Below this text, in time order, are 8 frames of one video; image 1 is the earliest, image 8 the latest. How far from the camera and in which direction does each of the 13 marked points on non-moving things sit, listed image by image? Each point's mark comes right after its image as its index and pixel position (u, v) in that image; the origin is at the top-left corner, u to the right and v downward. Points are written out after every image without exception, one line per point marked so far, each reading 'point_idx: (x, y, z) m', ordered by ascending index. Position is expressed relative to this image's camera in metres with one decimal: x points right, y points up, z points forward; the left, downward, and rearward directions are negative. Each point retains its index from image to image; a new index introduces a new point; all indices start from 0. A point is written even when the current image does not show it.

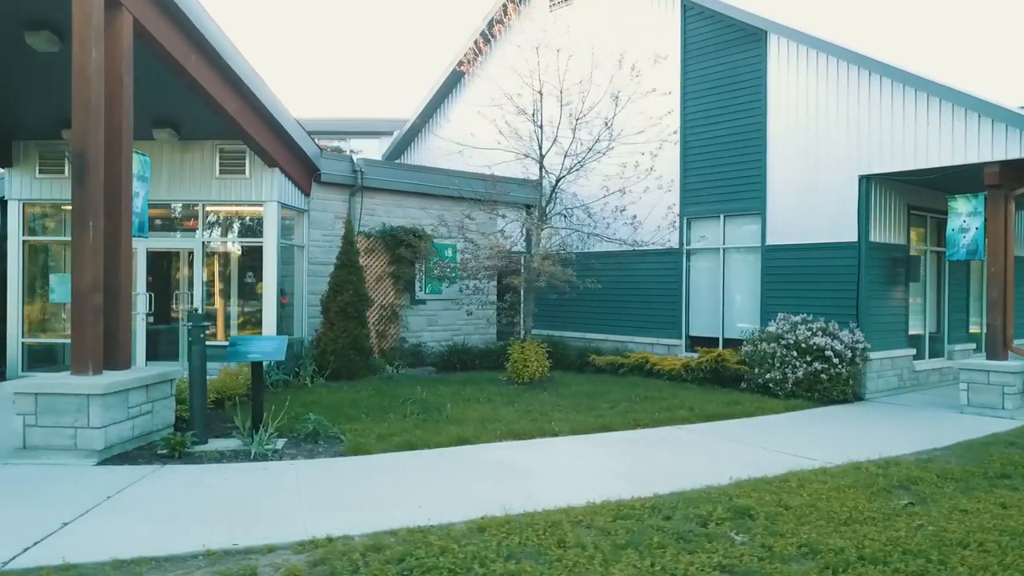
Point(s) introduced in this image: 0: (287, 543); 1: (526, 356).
0: (-0.9, -1.1, +4.4) m
1: (+0.1, -0.7, +10.5) m
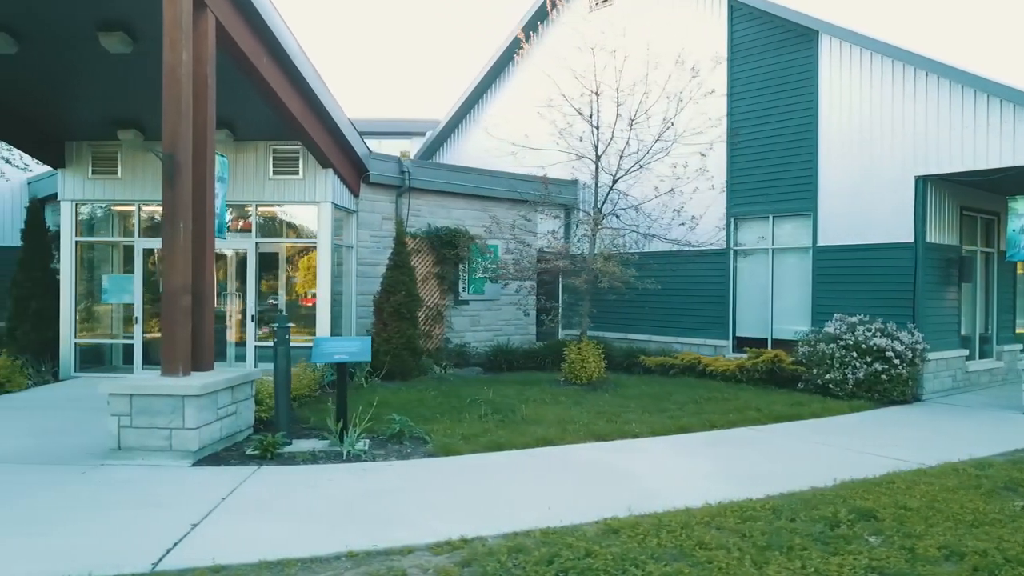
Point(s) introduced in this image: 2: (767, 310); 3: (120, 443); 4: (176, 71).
0: (-0.4, -1.1, +4.4) m
1: (+0.7, -0.7, +10.5) m
2: (+3.1, -0.3, +12.8) m
3: (-2.4, -0.9, +6.5) m
4: (-2.1, +1.4, +6.8) m
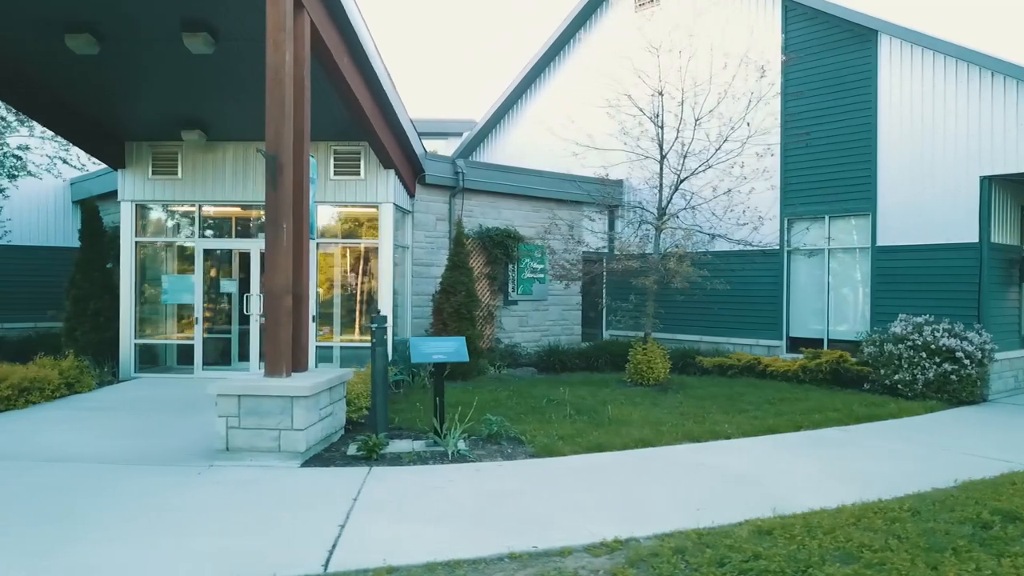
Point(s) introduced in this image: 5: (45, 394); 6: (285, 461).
0: (+0.3, -1.1, +4.4) m
1: (+1.4, -0.7, +10.5) m
2: (+3.8, -0.3, +12.8) m
3: (-1.7, -1.0, +6.5) m
4: (-1.5, +1.4, +6.8) m
5: (-4.2, -0.9, +9.5) m
6: (-1.4, -1.0, +6.4) m
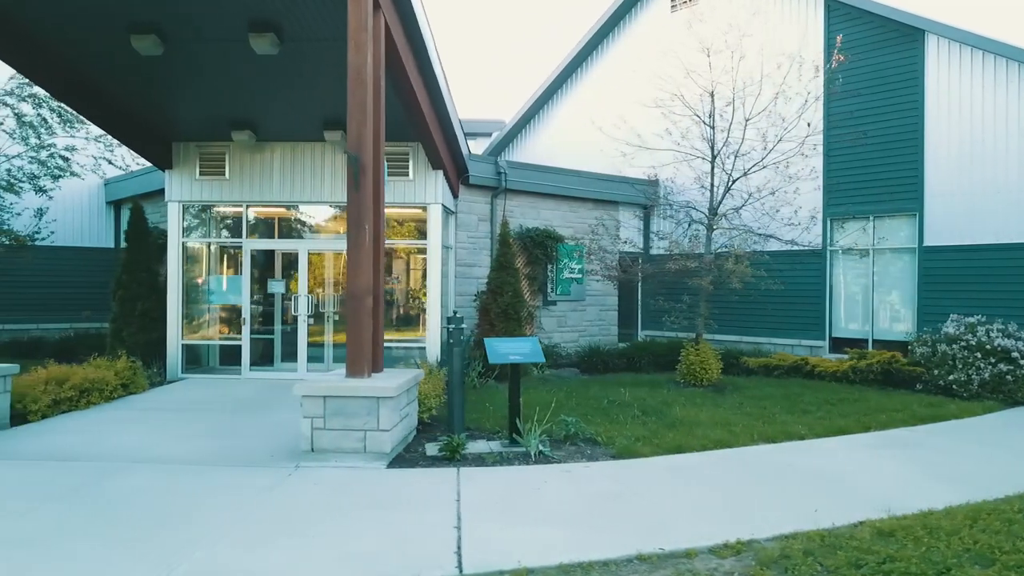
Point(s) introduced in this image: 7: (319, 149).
0: (+0.8, -1.1, +4.4) m
1: (+1.9, -0.7, +10.5) m
2: (+4.3, -0.3, +12.8) m
3: (-1.2, -1.0, +6.5) m
4: (-1.0, +1.4, +6.7) m
5: (-3.6, -0.9, +9.5) m
6: (-0.8, -1.0, +6.4) m
7: (-2.1, +1.5, +11.9) m
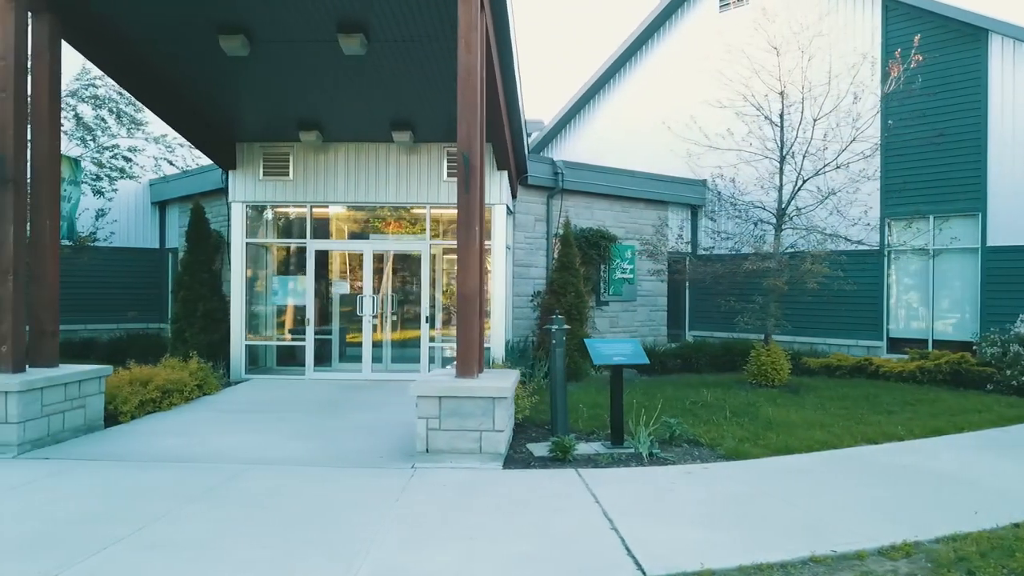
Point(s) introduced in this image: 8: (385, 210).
0: (+1.5, -1.1, +4.4) m
1: (+2.6, -0.7, +10.5) m
2: (+5.0, -0.3, +12.8) m
3: (-0.5, -1.0, +6.5) m
4: (-0.3, +1.4, +6.7) m
5: (-2.9, -1.0, +9.5) m
6: (-0.1, -1.0, +6.4) m
7: (-1.4, +1.5, +11.8) m
8: (-1.4, +0.9, +12.0) m
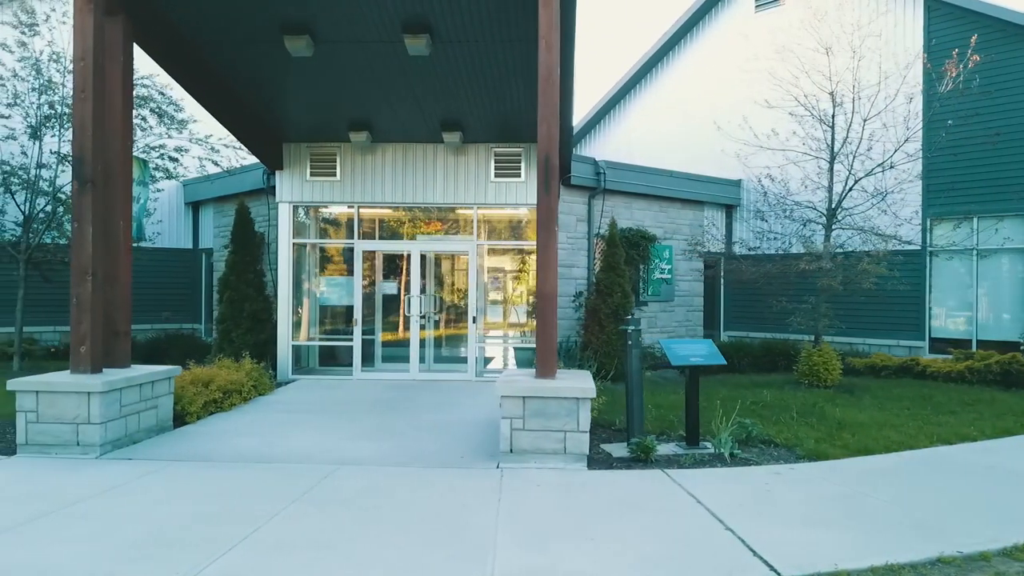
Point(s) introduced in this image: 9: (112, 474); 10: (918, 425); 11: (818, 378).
0: (+2.0, -1.1, +4.4) m
1: (+3.1, -0.7, +10.5) m
2: (+5.5, -0.3, +12.8) m
3: (0.0, -1.0, +6.5) m
4: (+0.3, +1.4, +6.7) m
5: (-2.4, -1.0, +9.5) m
6: (+0.4, -1.1, +6.4) m
7: (-0.9, +1.5, +11.9) m
8: (-0.9, +0.9, +12.0) m
9: (-2.2, -1.0, +5.9) m
10: (+3.0, -1.0, +7.9) m
11: (+3.0, -0.9, +10.6) m
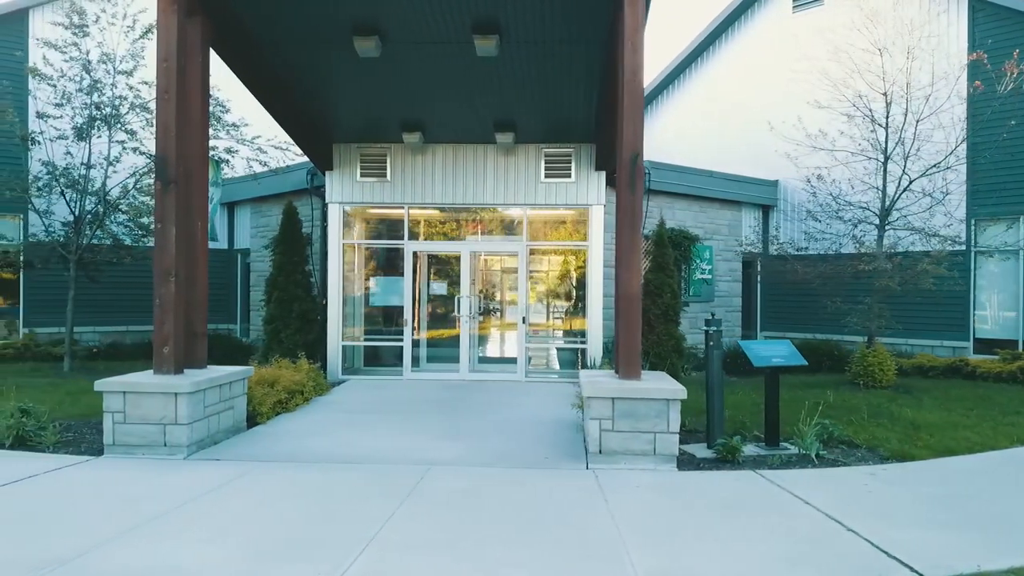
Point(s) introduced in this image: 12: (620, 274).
0: (+2.5, -1.1, +4.4) m
1: (+3.7, -0.7, +10.5) m
2: (+6.1, -0.3, +12.8) m
3: (+0.5, -1.0, +6.5) m
4: (+0.8, +1.4, +6.7) m
5: (-1.9, -1.0, +9.5) m
6: (+0.9, -1.1, +6.4) m
7: (-0.3, +1.5, +11.9) m
8: (-0.4, +0.9, +12.0) m
9: (-1.7, -1.0, +5.9) m
10: (+3.6, -1.0, +7.9) m
11: (+3.6, -0.9, +10.6) m
12: (+0.7, +0.1, +6.7) m
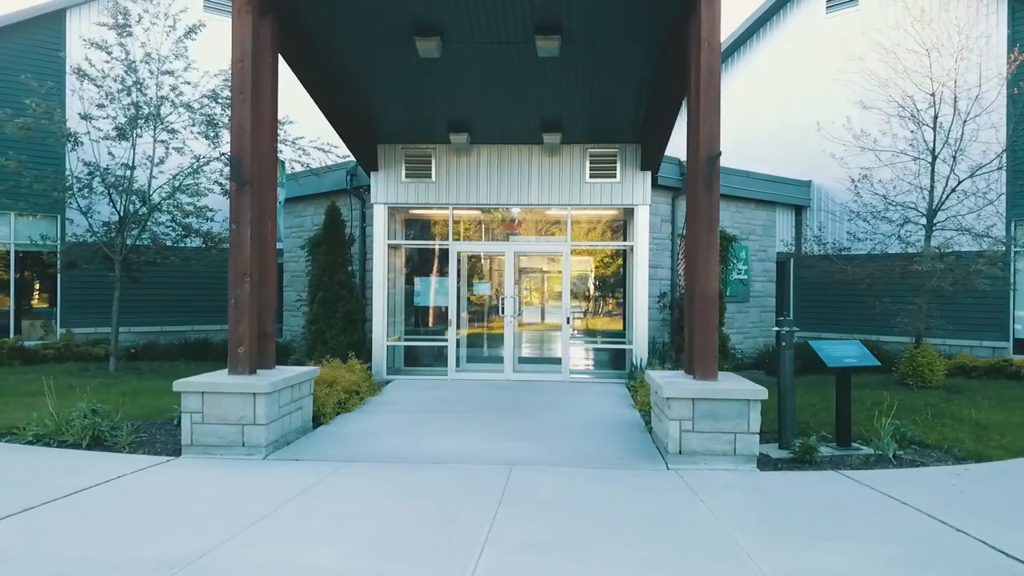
0: (+3.0, -1.1, +4.4) m
1: (+4.2, -0.7, +10.5) m
2: (+6.6, -0.3, +12.8) m
3: (+1.0, -1.0, +6.5) m
4: (+1.3, +1.3, +6.7) m
5: (-1.4, -1.0, +9.5) m
6: (+1.4, -1.1, +6.4) m
7: (+0.2, +1.5, +11.9) m
8: (+0.1, +0.9, +12.0) m
9: (-1.2, -1.1, +6.0) m
10: (+4.0, -1.0, +7.9) m
11: (+4.1, -0.9, +10.6) m
12: (+1.2, +0.1, +6.8) m
